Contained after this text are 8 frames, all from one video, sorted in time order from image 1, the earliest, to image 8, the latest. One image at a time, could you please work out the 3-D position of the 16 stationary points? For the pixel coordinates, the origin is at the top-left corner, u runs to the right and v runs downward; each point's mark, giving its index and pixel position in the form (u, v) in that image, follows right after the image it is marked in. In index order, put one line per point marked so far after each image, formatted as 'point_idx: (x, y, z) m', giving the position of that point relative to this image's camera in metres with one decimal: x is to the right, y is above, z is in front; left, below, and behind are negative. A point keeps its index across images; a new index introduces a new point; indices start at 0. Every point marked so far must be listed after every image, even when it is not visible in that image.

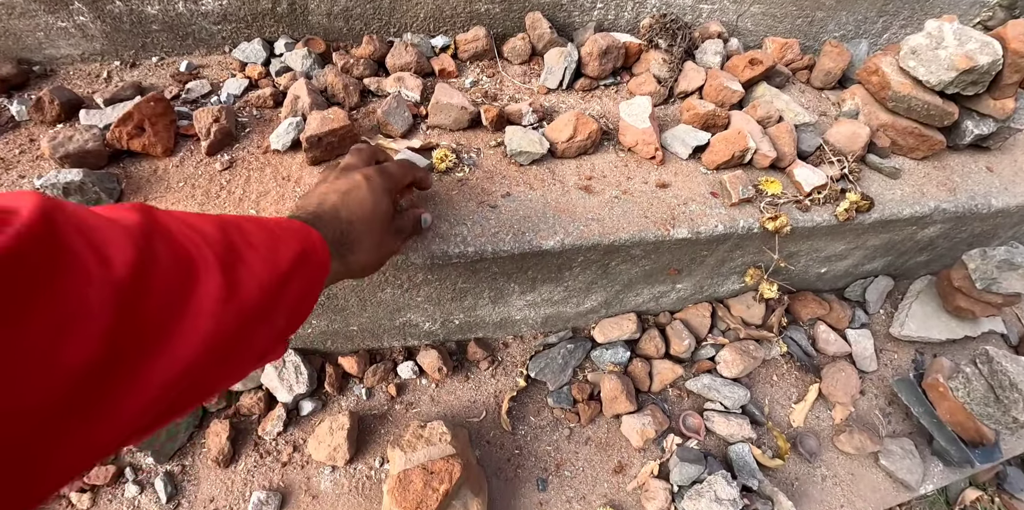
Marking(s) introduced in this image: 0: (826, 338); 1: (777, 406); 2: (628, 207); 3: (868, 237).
0: (+1.1, -0.3, +1.9) m
1: (+0.9, -0.5, +1.8) m
2: (+0.3, +0.1, +1.4) m
3: (+1.2, +0.1, +1.8) m
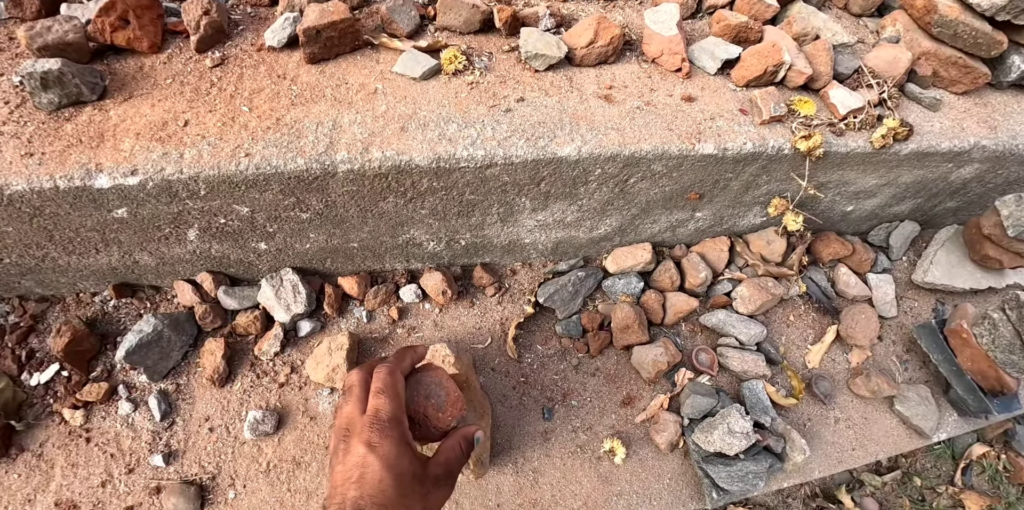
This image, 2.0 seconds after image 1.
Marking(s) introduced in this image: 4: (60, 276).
0: (+1.1, -0.1, +1.8) m
1: (+0.9, -0.3, +1.8) m
2: (+0.3, +0.3, +1.3) m
3: (+1.2, +0.3, +1.7) m
4: (-1.2, -0.1, +1.4) m
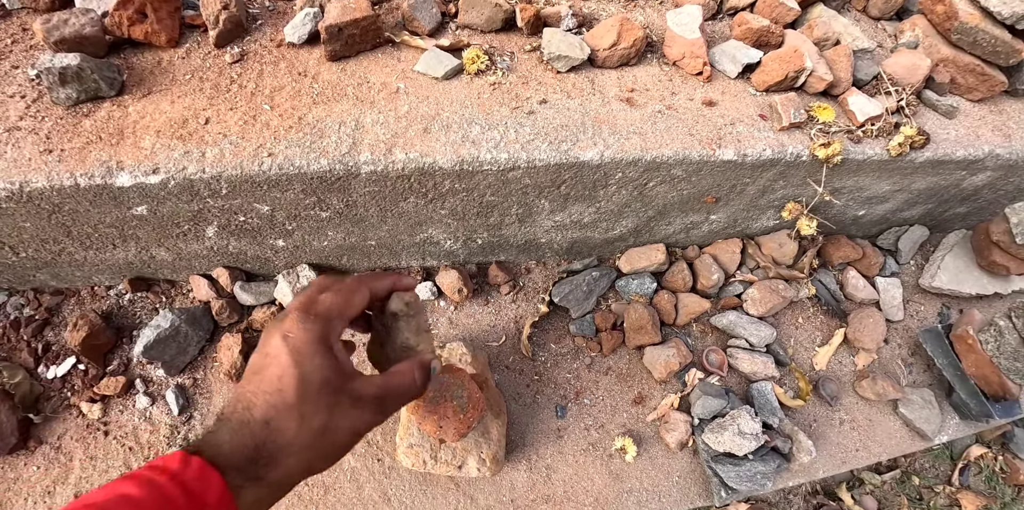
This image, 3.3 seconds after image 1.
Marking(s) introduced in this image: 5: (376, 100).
0: (+1.2, -0.1, +1.8) m
1: (+1.0, -0.3, +1.8) m
2: (+0.4, +0.3, +1.3) m
3: (+1.3, +0.2, +1.7) m
4: (-1.2, 0.0, +1.4) m
5: (-0.3, +0.4, +1.3) m
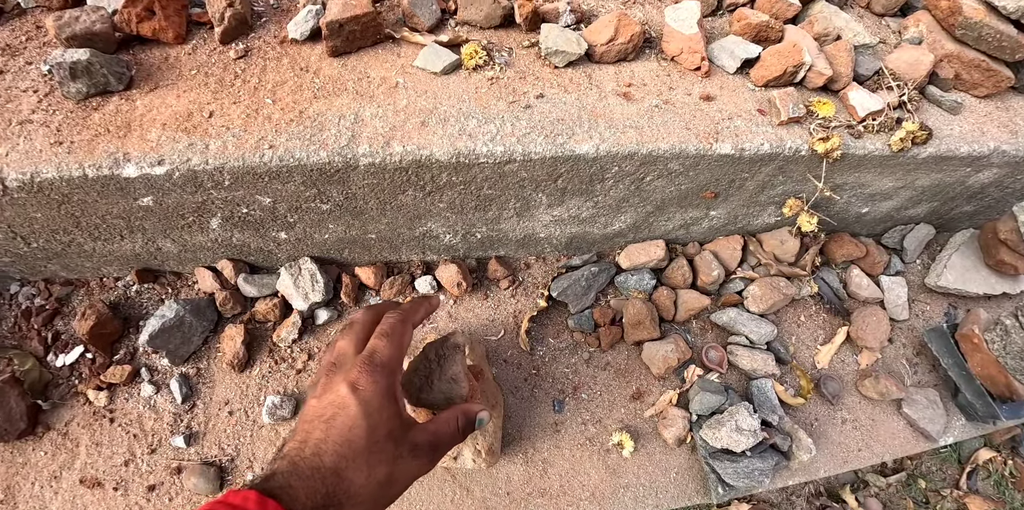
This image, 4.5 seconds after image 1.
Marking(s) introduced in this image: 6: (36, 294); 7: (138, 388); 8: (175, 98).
0: (+1.2, -0.1, +1.8) m
1: (+1.0, -0.3, +1.8) m
2: (+0.4, +0.3, +1.3) m
3: (+1.3, +0.2, +1.6) m
4: (-1.2, 0.0, +1.5) m
5: (-0.3, +0.4, +1.3) m
6: (-1.4, -0.1, +1.5) m
7: (-1.1, -0.4, +1.5) m
8: (-0.8, +0.4, +1.3) m
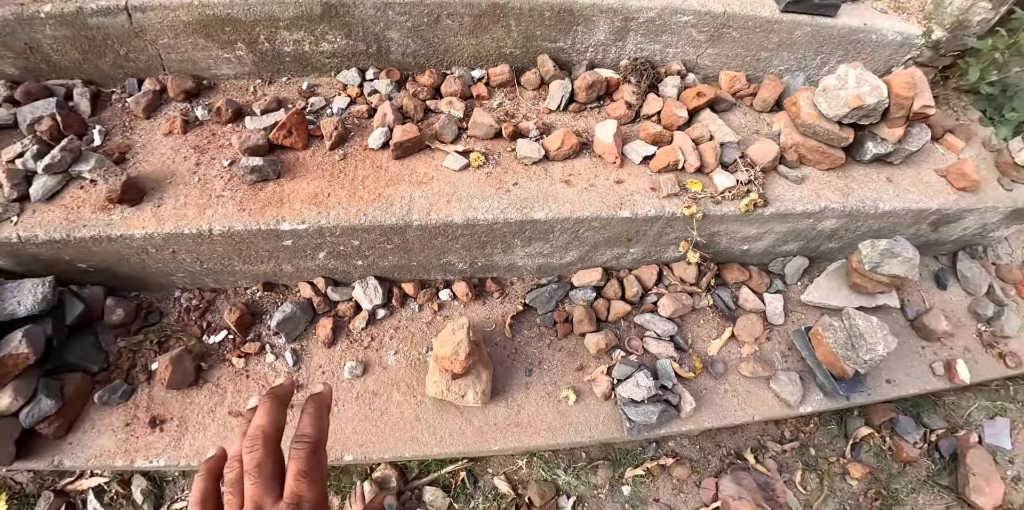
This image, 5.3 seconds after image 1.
0: (+1.1, -0.2, +2.7) m
1: (+0.9, -0.4, +2.6) m
2: (+0.3, +0.3, +2.2) m
3: (+1.2, +0.1, +2.5) m
4: (-1.3, -0.1, +2.4) m
5: (-0.4, +0.3, +2.2) m
6: (-1.5, -0.2, +2.4) m
7: (-1.1, -0.5, +2.4) m
8: (-0.8, +0.3, +2.2) m
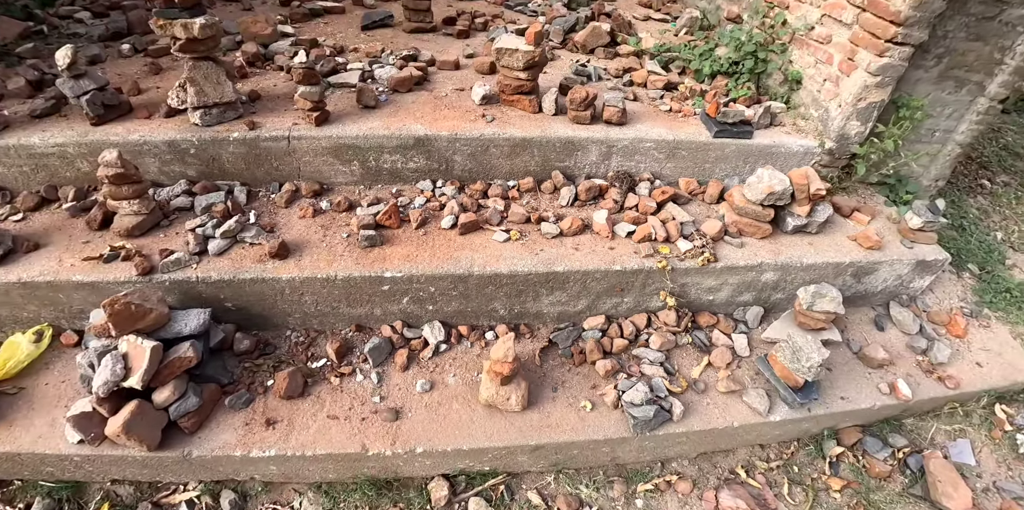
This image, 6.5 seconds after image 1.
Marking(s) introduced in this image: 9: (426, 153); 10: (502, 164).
0: (+1.3, -0.6, +3.5) m
1: (+1.1, -0.7, +3.4) m
2: (+0.5, 0.0, +3.2) m
3: (+1.4, -0.2, +3.5) m
4: (-1.1, -0.4, +3.2) m
5: (-0.2, +0.1, +3.2) m
6: (-1.3, -0.5, +3.2) m
7: (-1.0, -0.7, +3.1) m
8: (-0.7, 0.0, +3.2) m
9: (-0.6, +0.6, +3.4) m
10: (-0.1, +0.6, +3.6) m
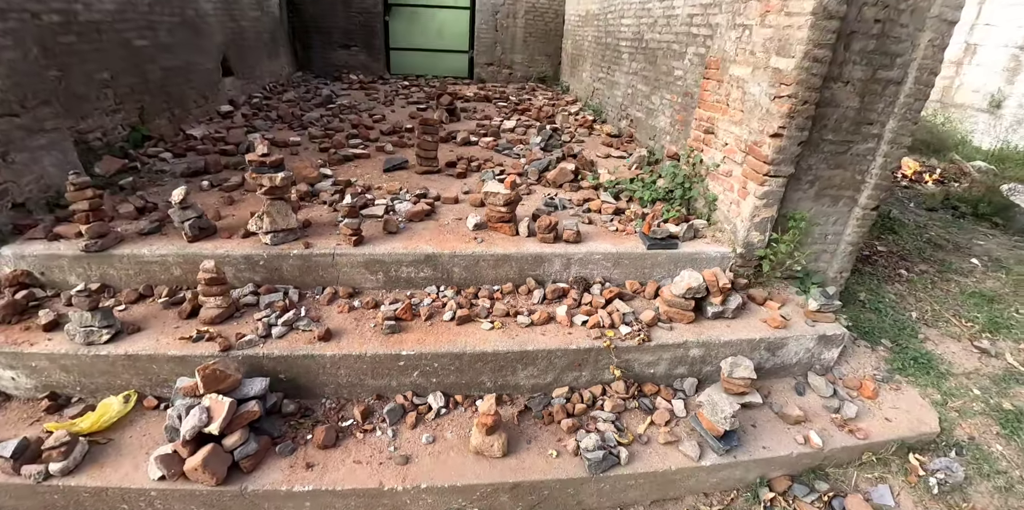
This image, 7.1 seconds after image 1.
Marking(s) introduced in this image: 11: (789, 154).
0: (+1.2, -1.2, +4.4) m
1: (+1.0, -1.4, +4.2) m
2: (+0.4, -0.6, +4.2) m
3: (+1.3, -0.8, +4.4) m
4: (-1.2, -1.0, +4.1) m
5: (-0.3, -0.6, +4.2) m
6: (-1.4, -1.1, +4.1) m
7: (-1.1, -1.4, +4.0) m
8: (-0.8, -0.6, +4.2) m
9: (-0.7, -0.1, +4.5) m
10: (-0.2, -0.1, +4.6) m
11: (+2.2, +0.8, +4.1) m
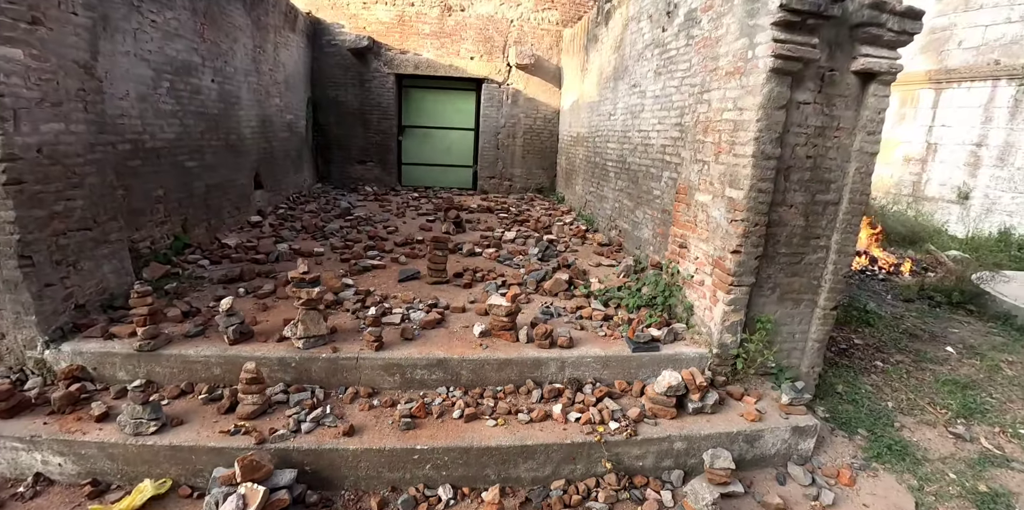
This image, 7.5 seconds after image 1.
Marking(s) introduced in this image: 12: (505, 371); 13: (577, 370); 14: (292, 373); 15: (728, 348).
0: (+1.2, -2.1, +4.7) m
1: (+1.0, -2.3, +4.6) m
2: (+0.4, -1.5, +4.7) m
3: (+1.3, -1.7, +4.8) m
4: (-1.2, -2.0, +4.6) m
5: (-0.3, -1.5, +4.7) m
6: (-1.4, -2.1, +4.6) m
7: (-1.0, -2.3, +4.4) m
8: (-0.8, -1.5, +4.7) m
9: (-0.7, -1.1, +5.1) m
10: (-0.2, -1.1, +5.2) m
11: (+2.1, -0.1, +4.8) m
12: (-0.1, -1.1, +5.2) m
13: (+0.6, -1.1, +5.2) m
14: (-2.1, -1.1, +5.0) m
15: (+2.1, -0.9, +5.1) m
